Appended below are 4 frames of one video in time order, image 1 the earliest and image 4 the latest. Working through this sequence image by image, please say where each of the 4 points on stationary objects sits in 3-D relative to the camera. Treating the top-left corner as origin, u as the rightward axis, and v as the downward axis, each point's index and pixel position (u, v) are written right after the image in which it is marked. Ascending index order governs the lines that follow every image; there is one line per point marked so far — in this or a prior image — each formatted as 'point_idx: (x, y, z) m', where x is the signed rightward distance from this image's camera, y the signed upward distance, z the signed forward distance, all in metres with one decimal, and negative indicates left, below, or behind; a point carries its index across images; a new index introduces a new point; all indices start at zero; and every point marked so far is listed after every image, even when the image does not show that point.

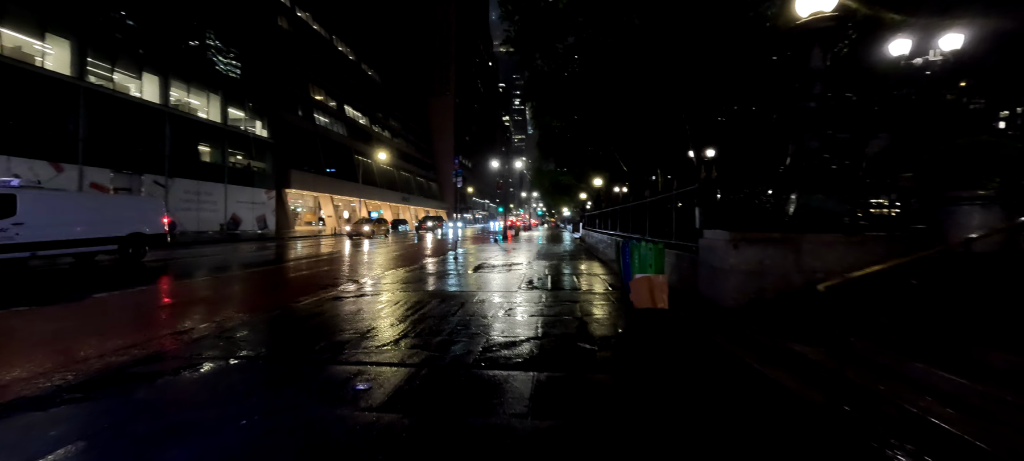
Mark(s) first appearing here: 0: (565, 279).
0: (+1.5, -1.3, +11.1) m
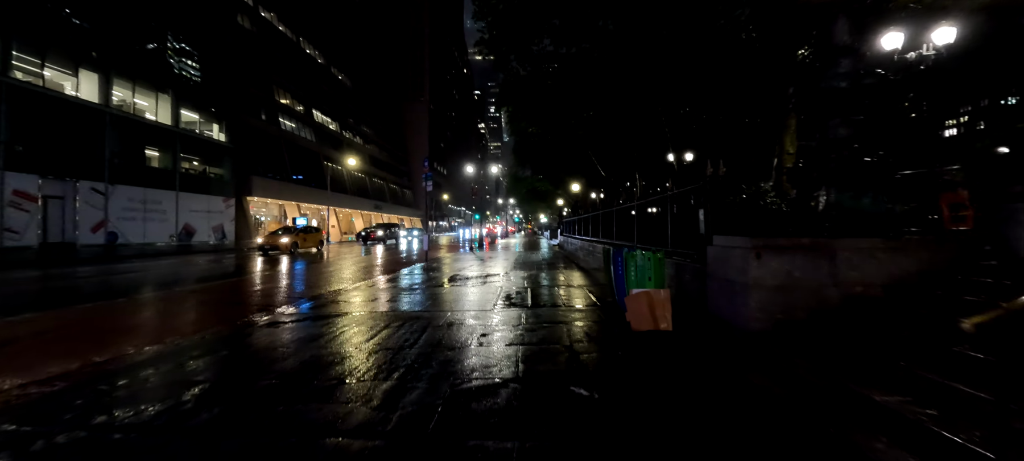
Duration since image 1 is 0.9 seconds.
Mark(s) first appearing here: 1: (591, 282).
0: (+0.8, -1.5, +10.1) m
1: (+2.3, -1.5, +12.0) m
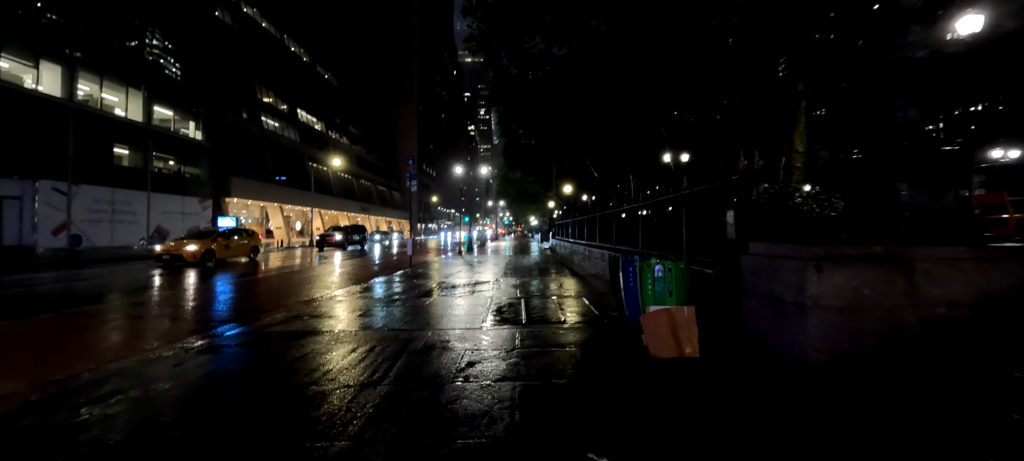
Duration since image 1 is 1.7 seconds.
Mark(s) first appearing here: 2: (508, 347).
0: (+0.6, -1.6, +9.1) m
1: (+2.0, -1.6, +11.1) m
2: (-0.1, -1.6, +5.5) m
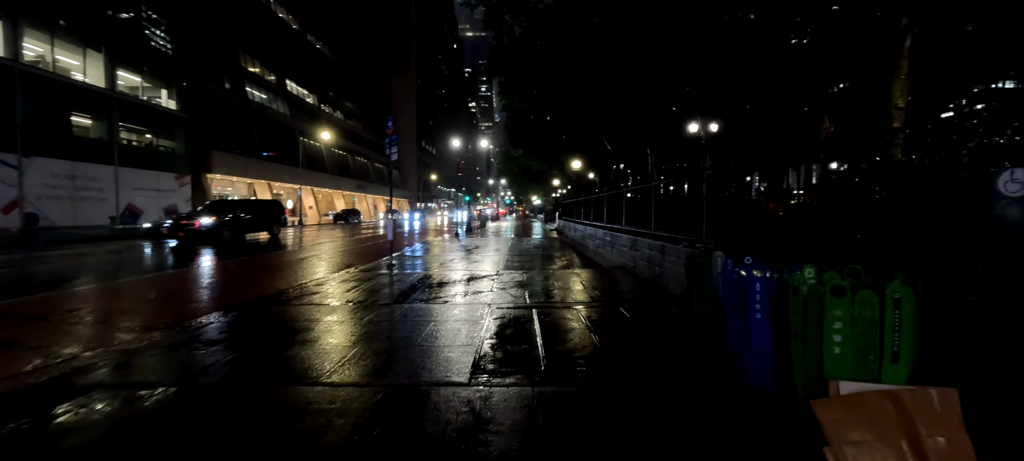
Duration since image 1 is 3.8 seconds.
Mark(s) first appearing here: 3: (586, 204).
0: (+0.8, -1.3, +6.6) m
1: (+2.1, -1.2, +8.6) m
2: (0.0, -1.4, +3.0) m
3: (+3.6, +1.3, +19.5) m
